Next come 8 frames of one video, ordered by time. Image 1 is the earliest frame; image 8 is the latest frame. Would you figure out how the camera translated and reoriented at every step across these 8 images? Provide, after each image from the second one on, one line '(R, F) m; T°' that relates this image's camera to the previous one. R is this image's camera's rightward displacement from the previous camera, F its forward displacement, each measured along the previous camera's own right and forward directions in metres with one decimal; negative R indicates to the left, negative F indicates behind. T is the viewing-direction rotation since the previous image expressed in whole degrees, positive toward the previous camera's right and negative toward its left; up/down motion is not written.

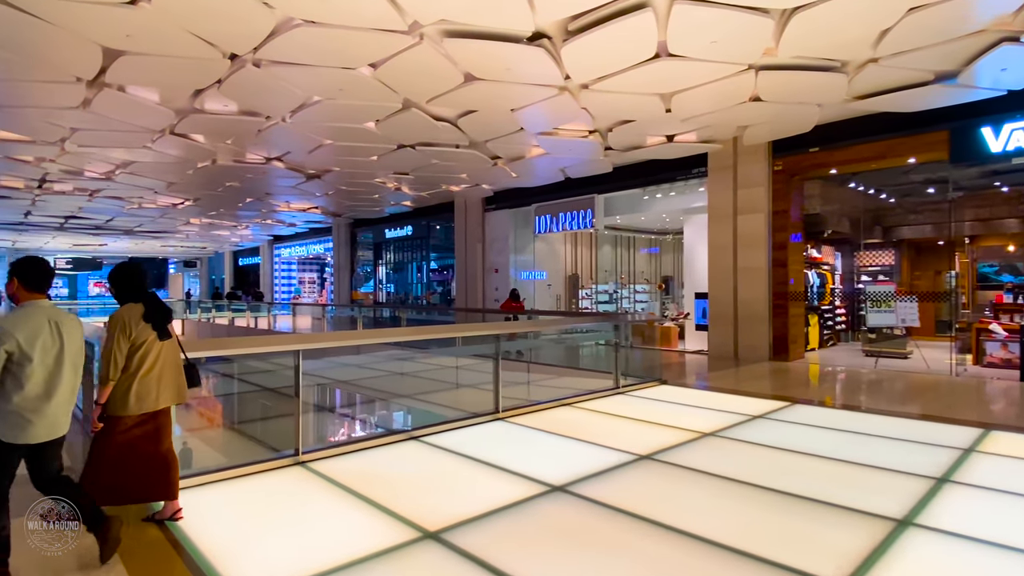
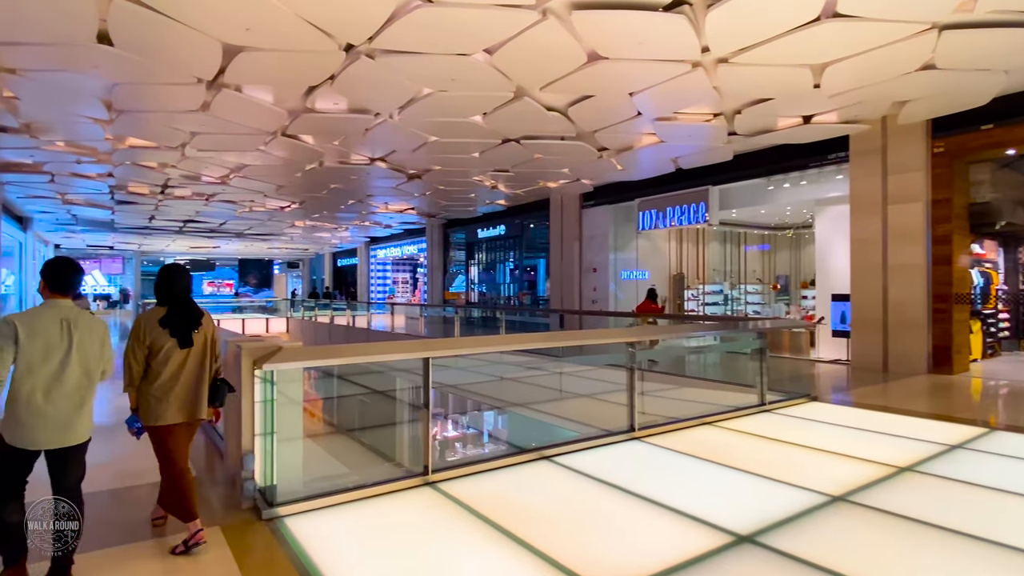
(-0.4, +0.5) m; -8°
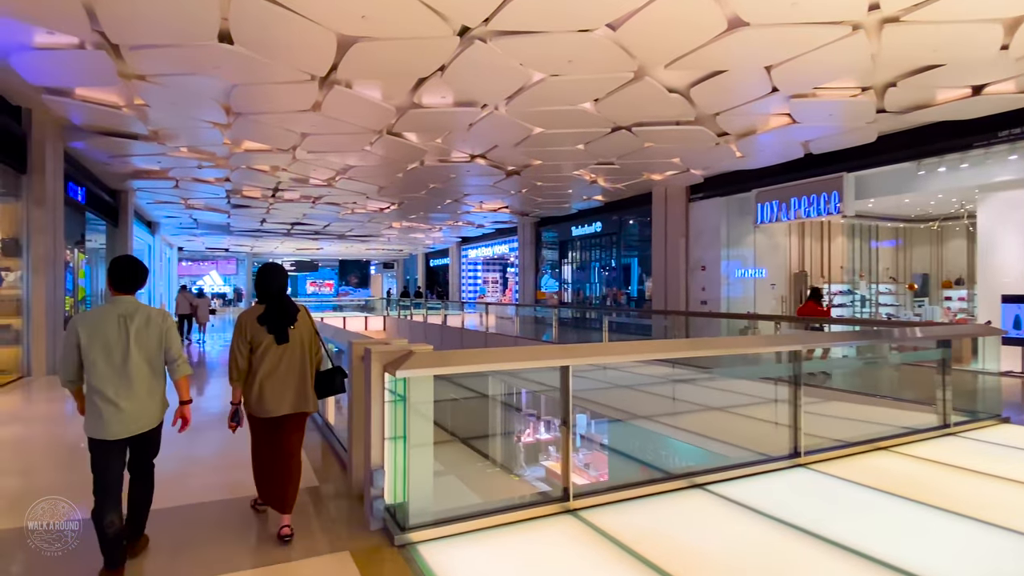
(-0.4, +0.4) m; -8°
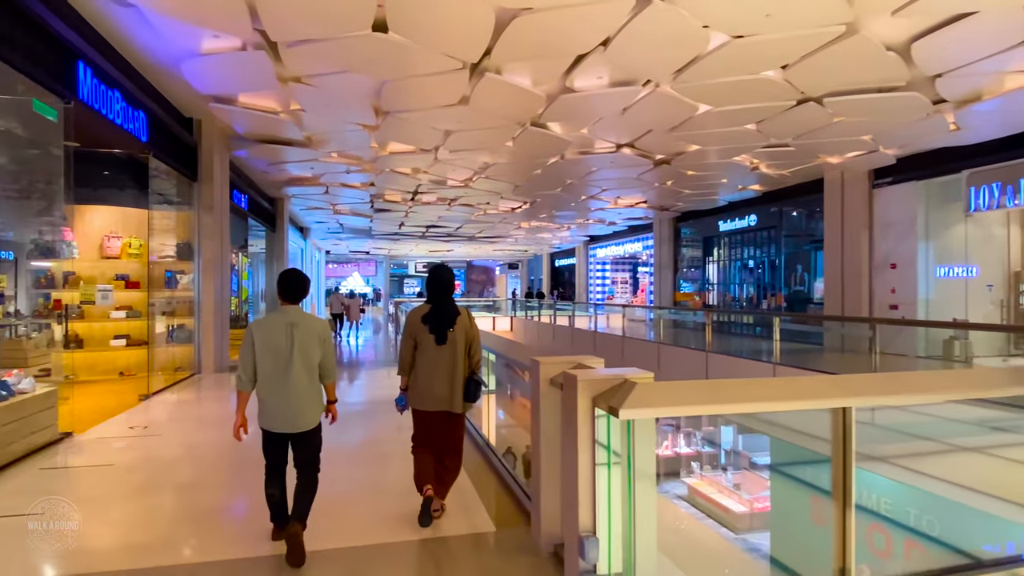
(-0.4, +0.6) m; -12°
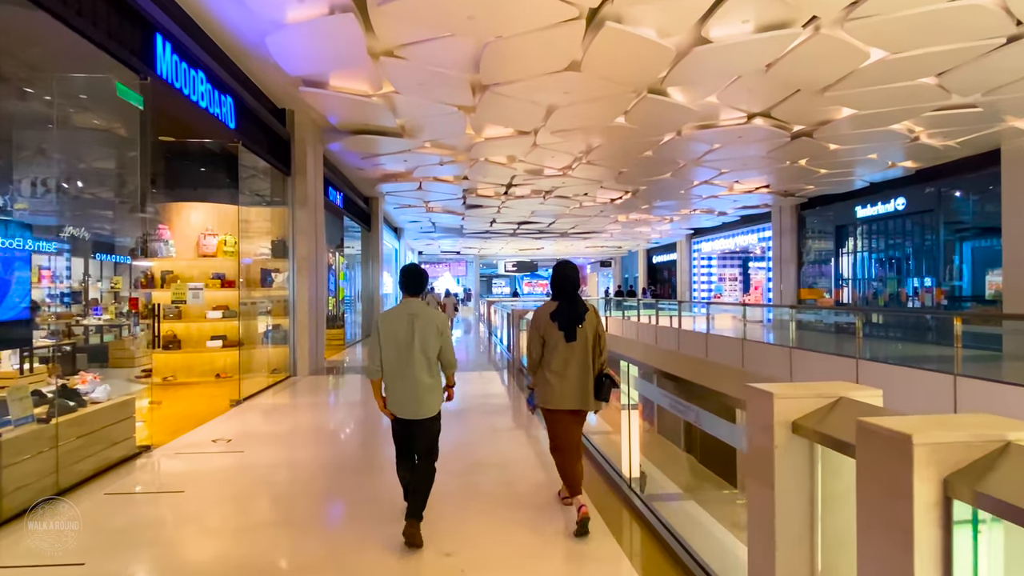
(-0.3, +0.8) m; -9°
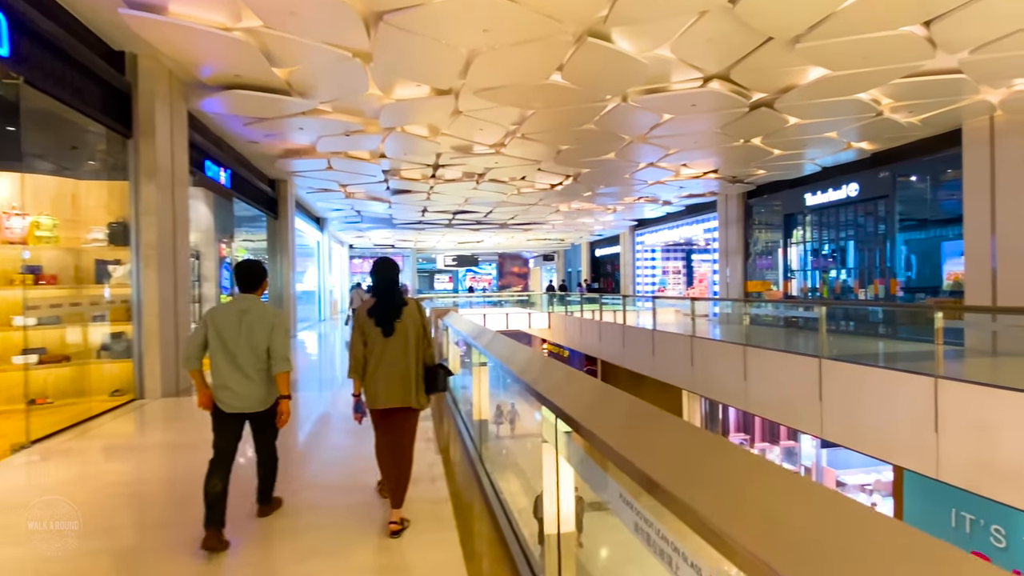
(+0.3, +1.2) m; +6°
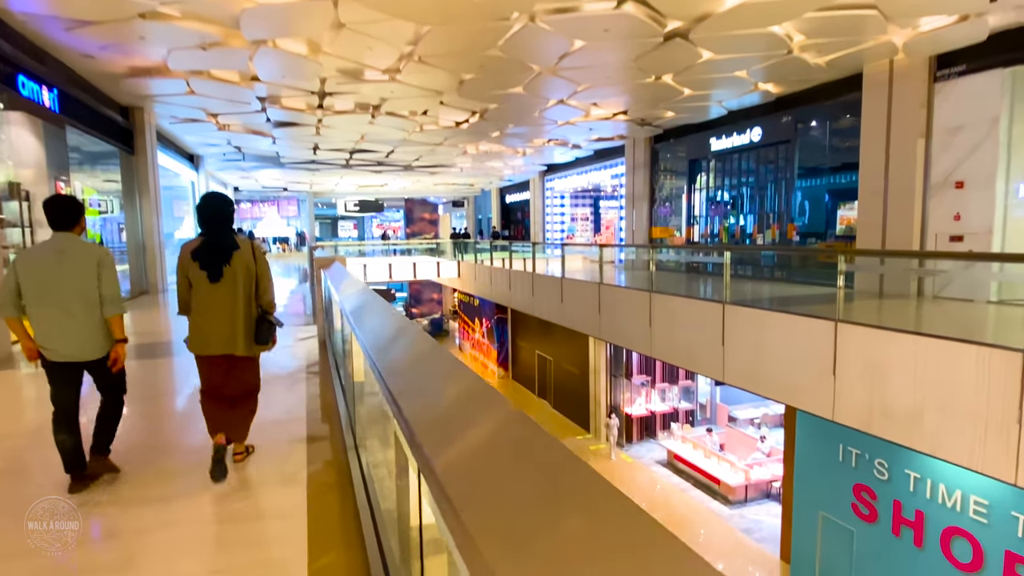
(+0.1, +0.6) m; +9°
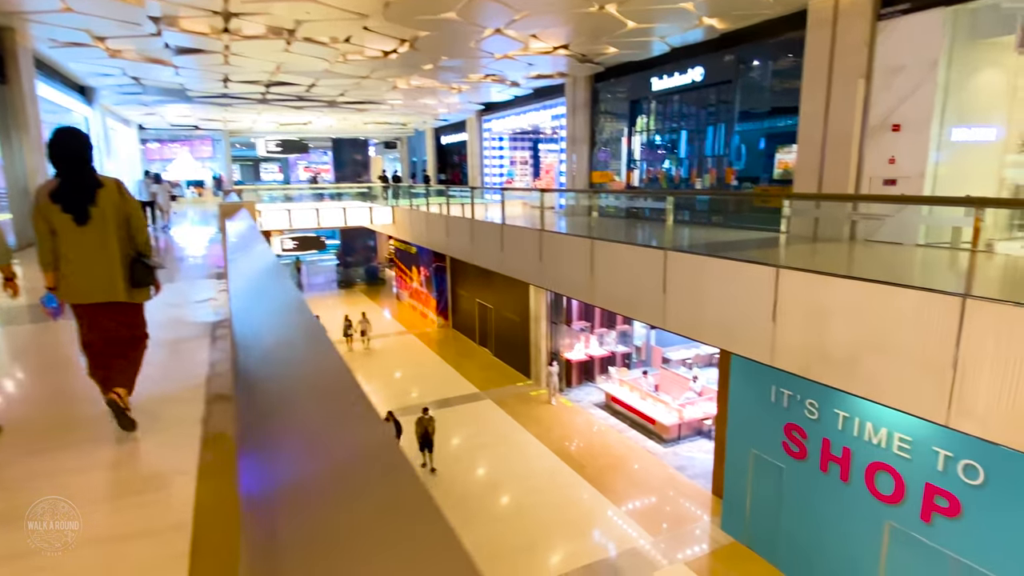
(0.0, +0.4) m; +6°
